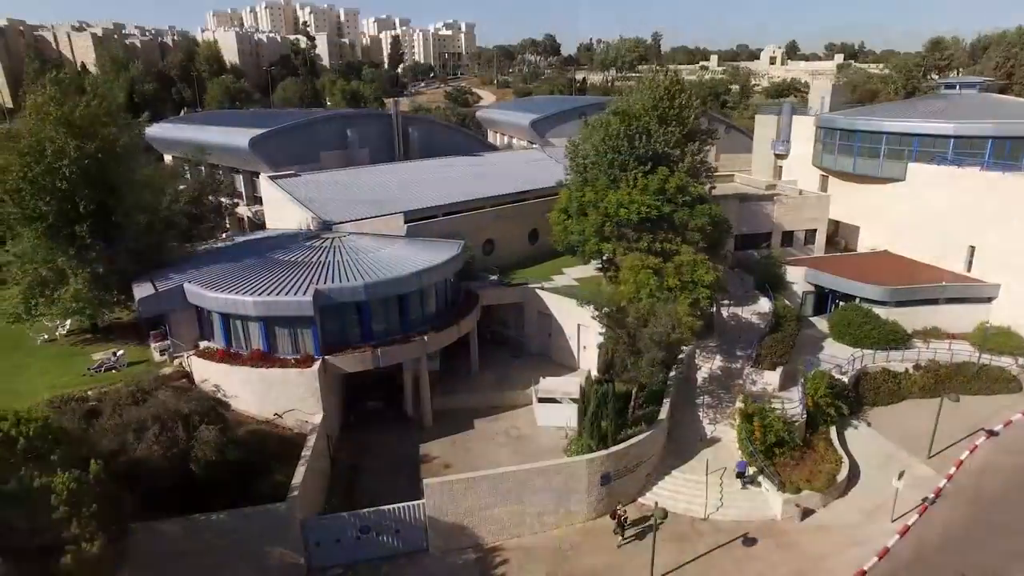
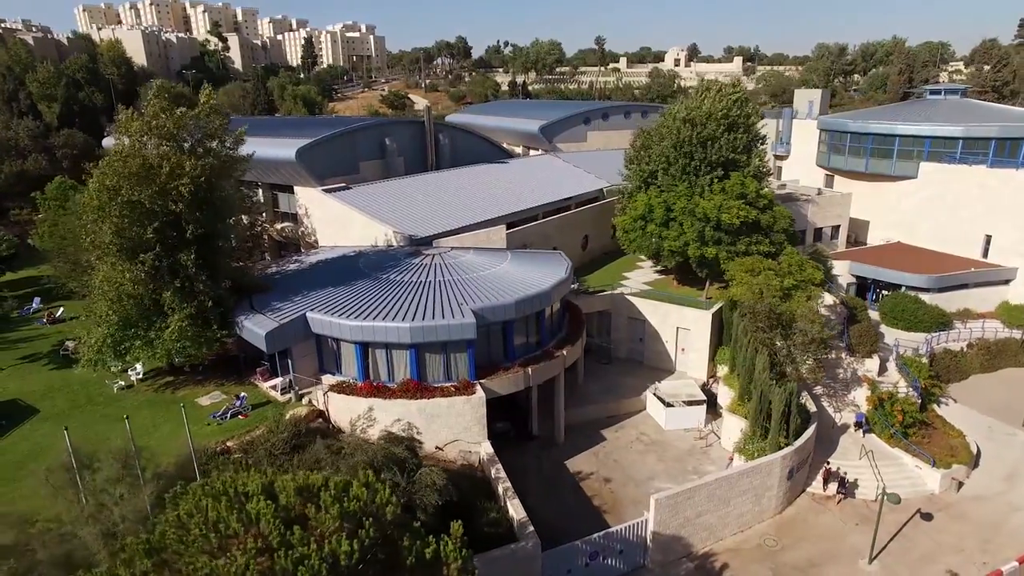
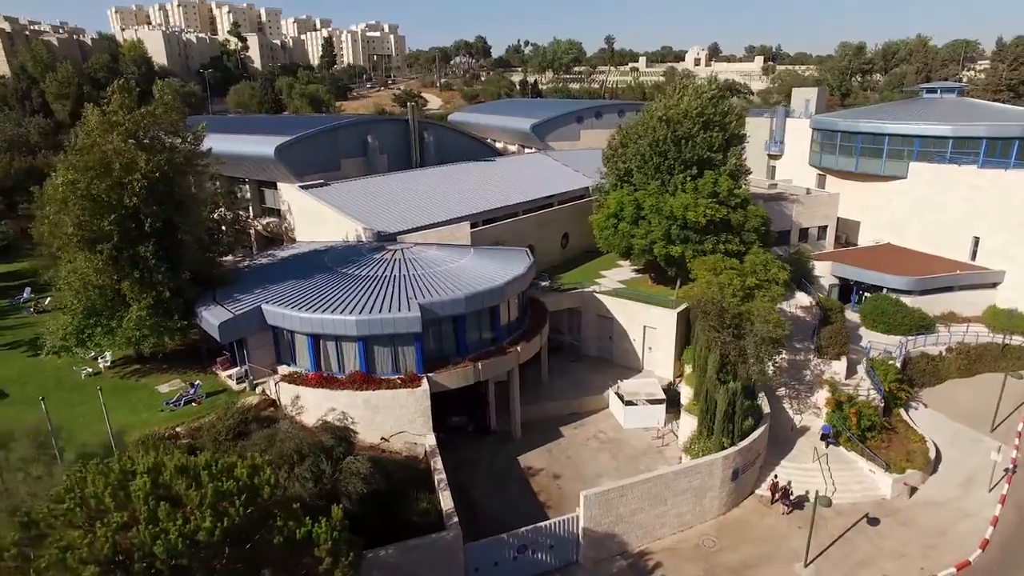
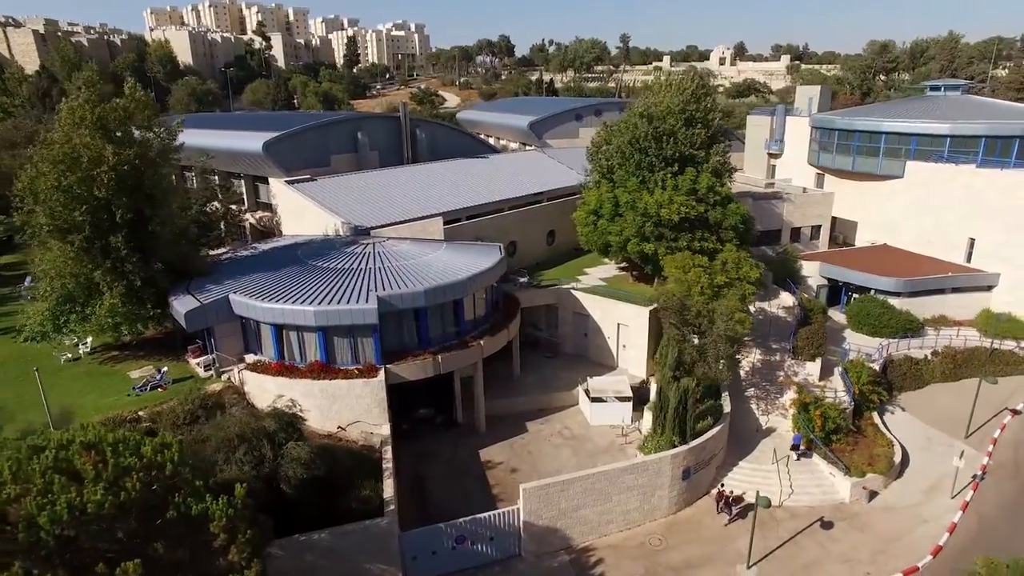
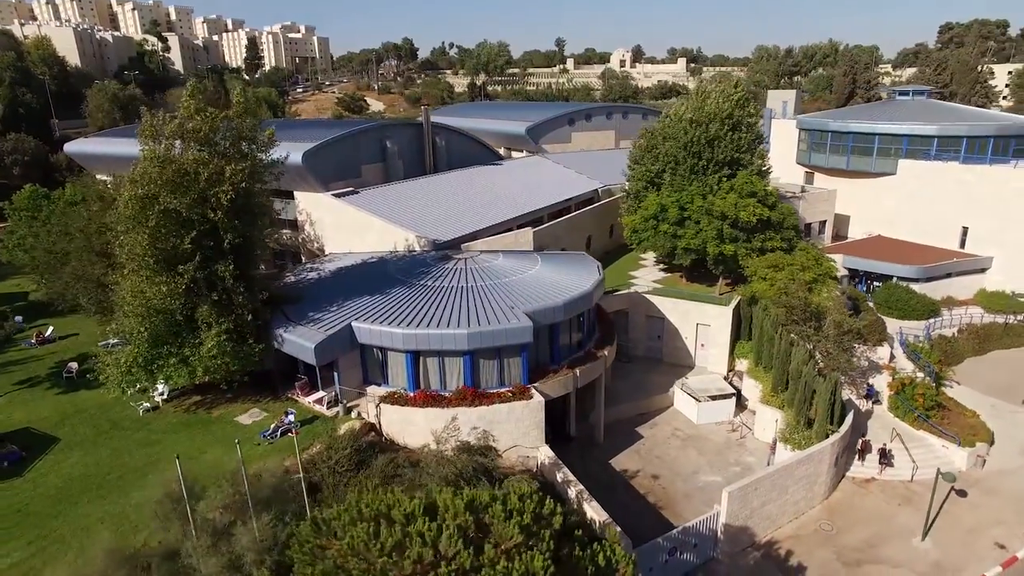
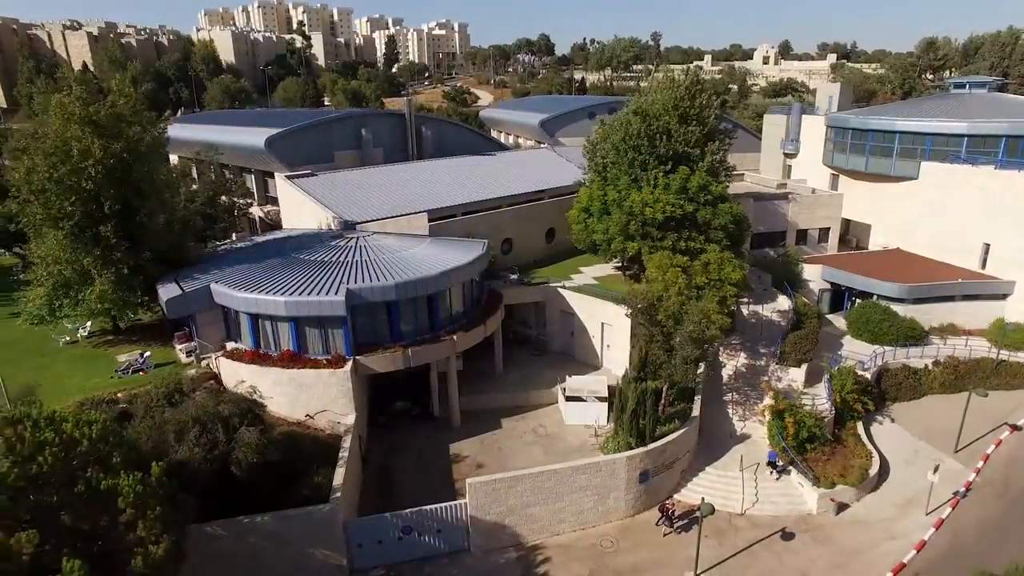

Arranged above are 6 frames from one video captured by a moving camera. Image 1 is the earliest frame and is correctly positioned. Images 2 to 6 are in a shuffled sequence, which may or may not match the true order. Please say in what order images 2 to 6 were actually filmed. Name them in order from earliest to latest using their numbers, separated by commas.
6, 4, 3, 2, 5
